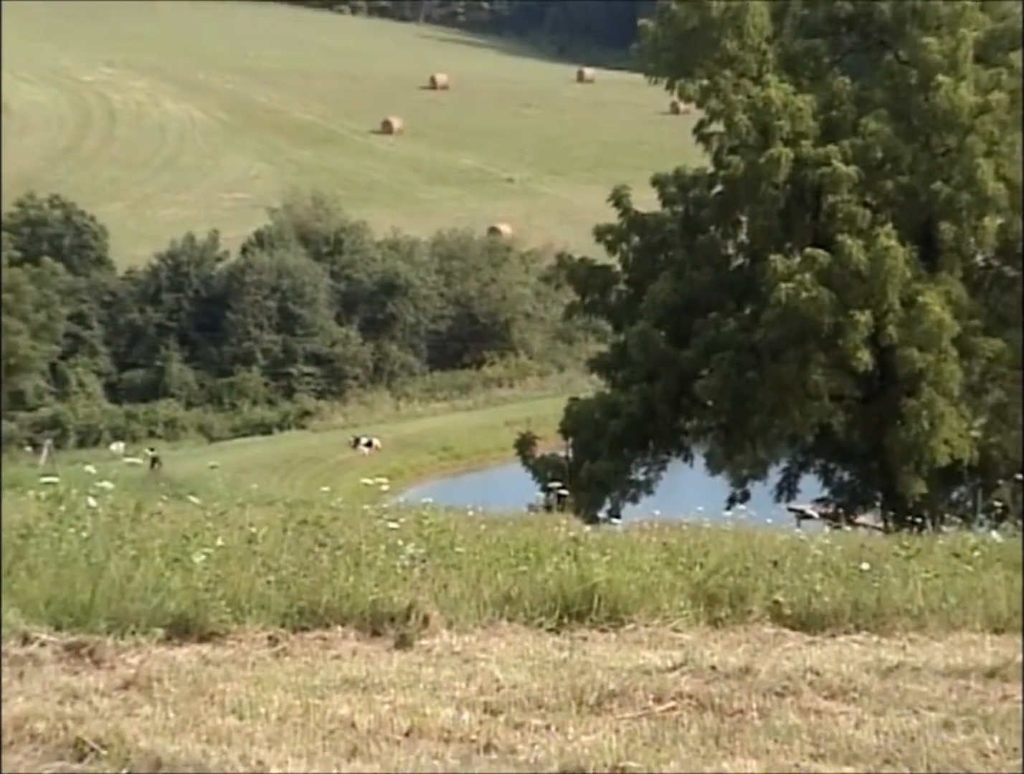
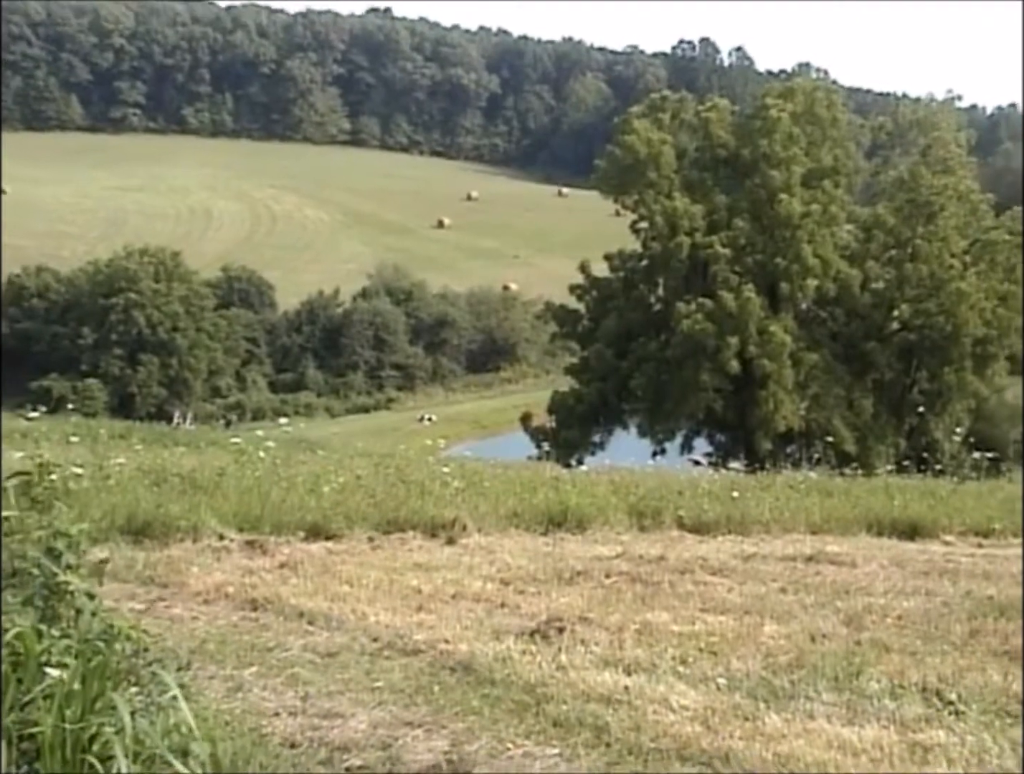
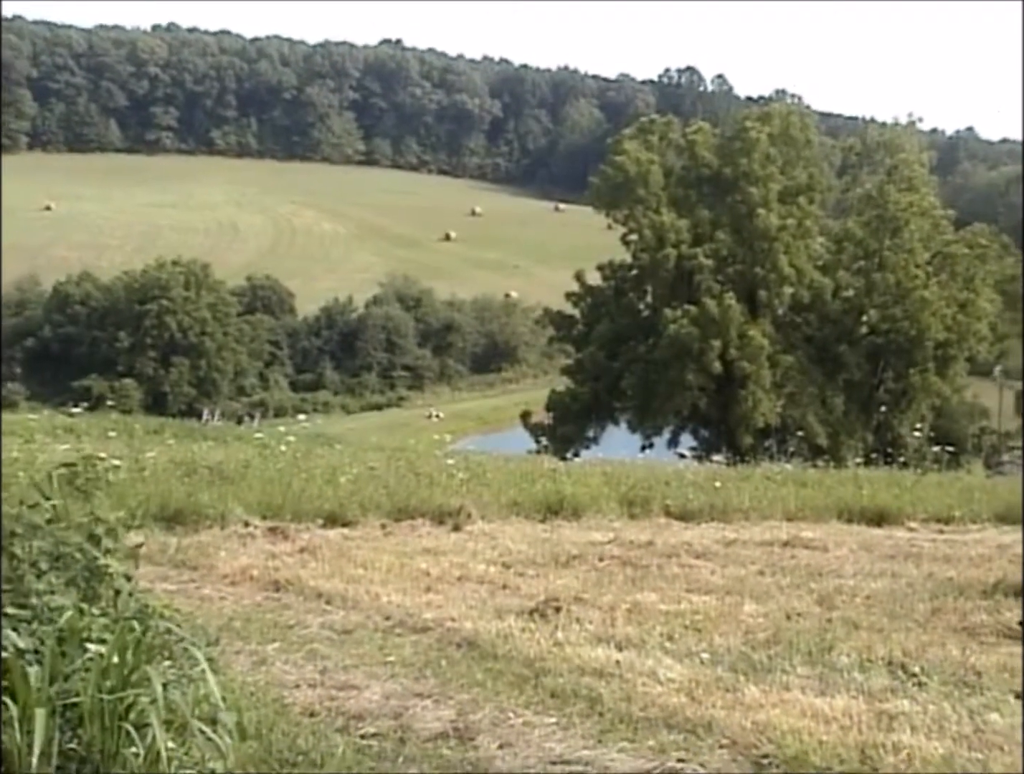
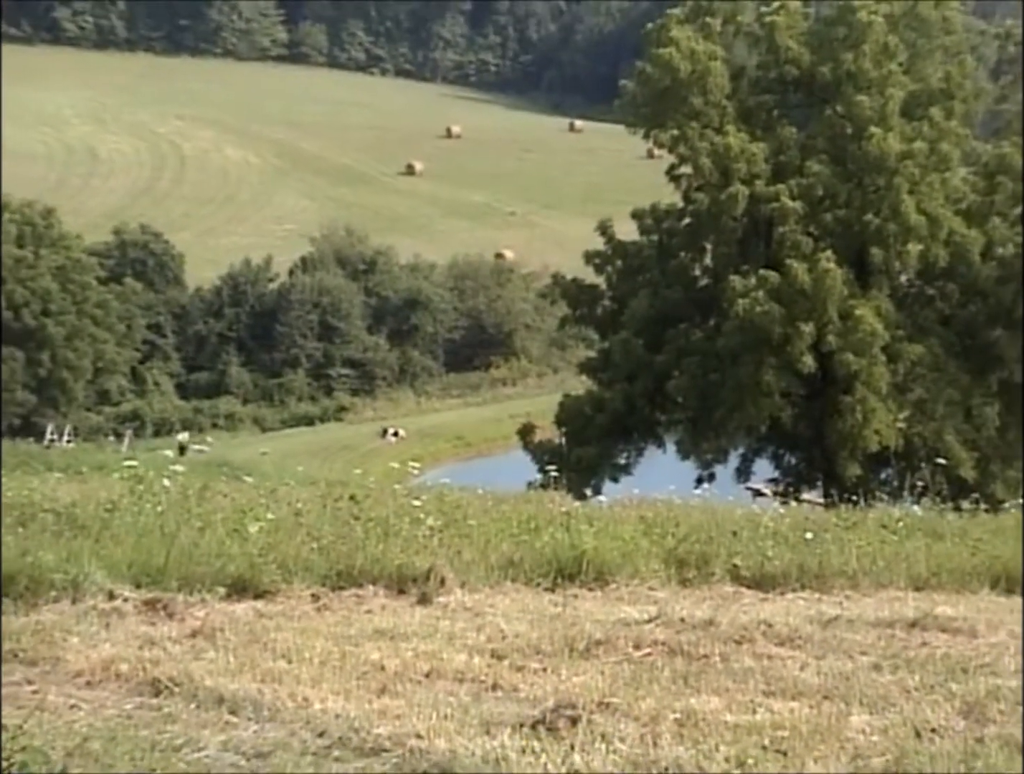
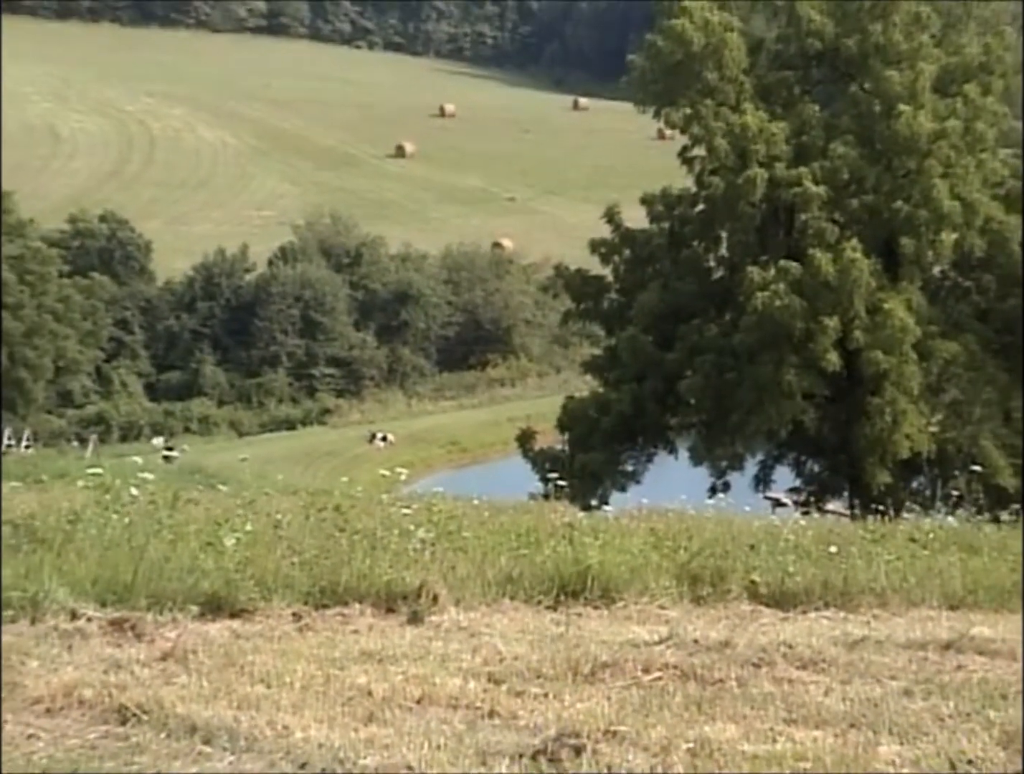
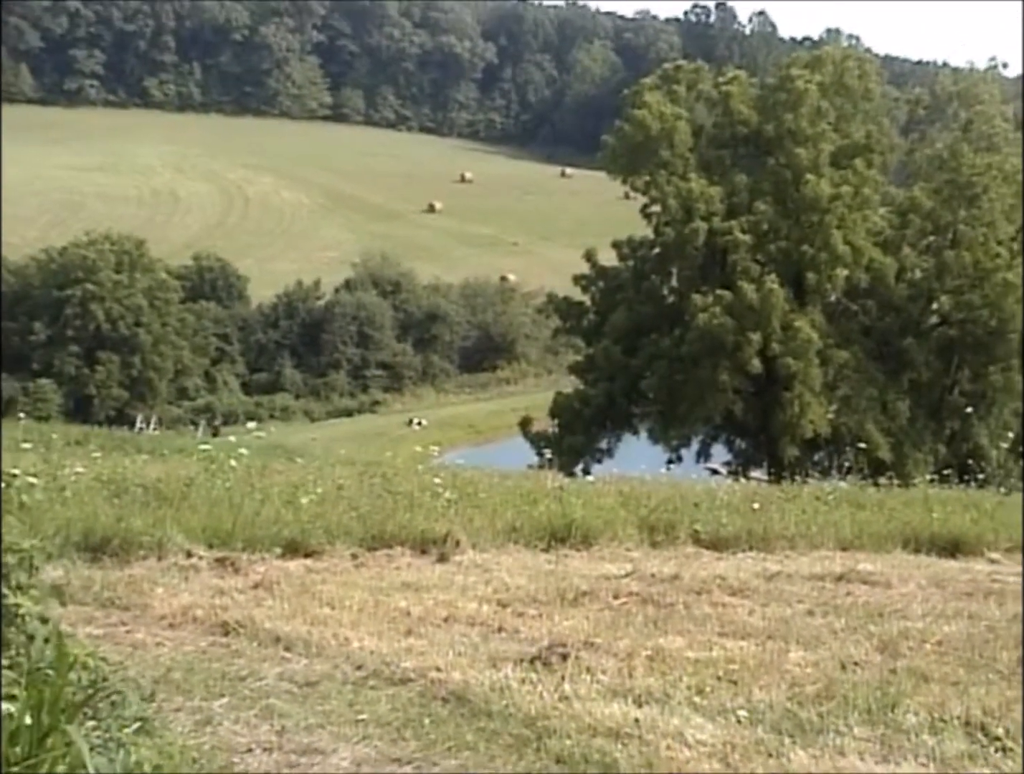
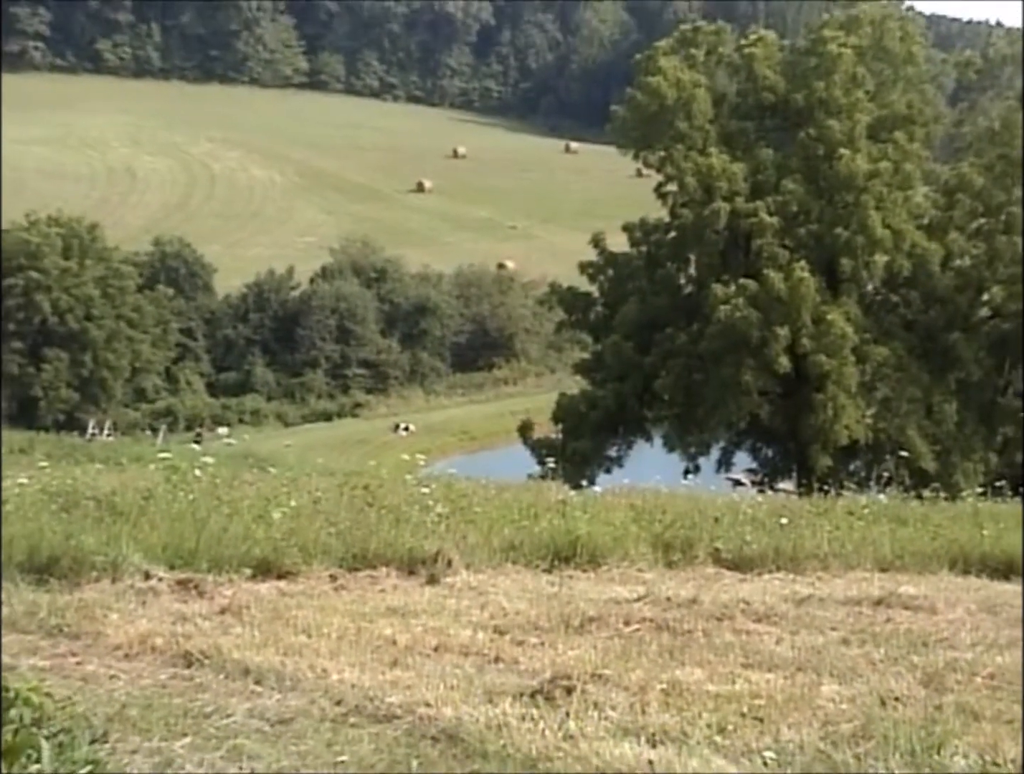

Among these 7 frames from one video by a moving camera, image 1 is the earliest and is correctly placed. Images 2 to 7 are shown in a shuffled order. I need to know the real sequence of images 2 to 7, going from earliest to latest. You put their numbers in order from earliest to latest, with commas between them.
5, 4, 7, 6, 2, 3
